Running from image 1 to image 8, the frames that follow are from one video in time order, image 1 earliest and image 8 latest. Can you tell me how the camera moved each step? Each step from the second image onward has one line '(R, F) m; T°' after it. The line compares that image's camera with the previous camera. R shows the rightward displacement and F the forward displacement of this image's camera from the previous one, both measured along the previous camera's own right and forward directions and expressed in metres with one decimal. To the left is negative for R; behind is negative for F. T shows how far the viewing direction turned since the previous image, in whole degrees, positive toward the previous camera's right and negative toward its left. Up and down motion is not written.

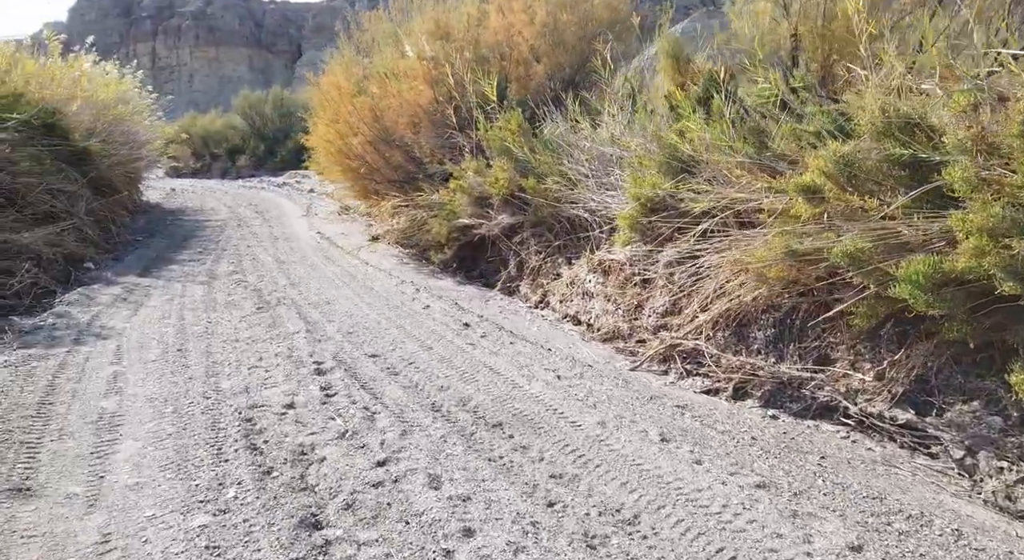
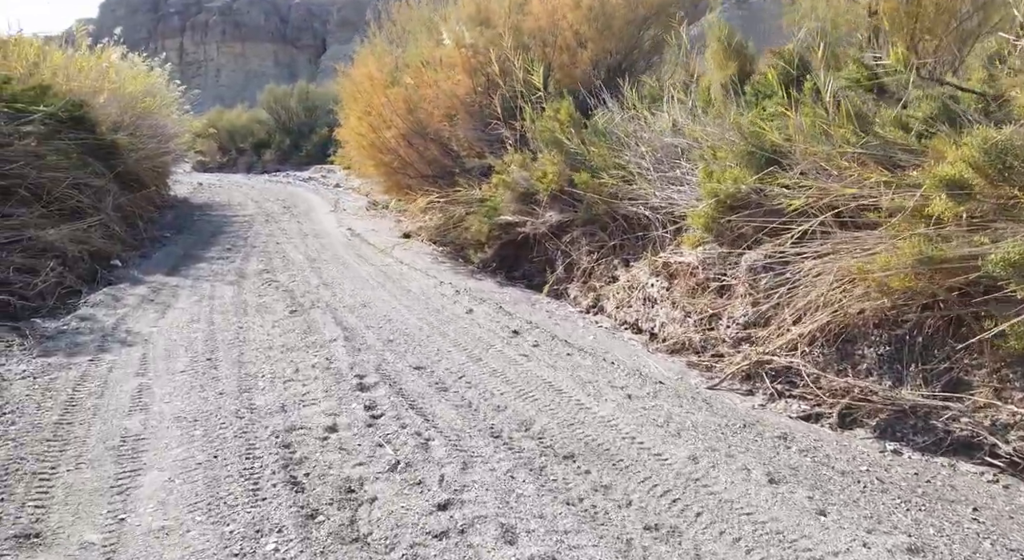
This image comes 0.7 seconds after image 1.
(-0.2, +0.5) m; -2°
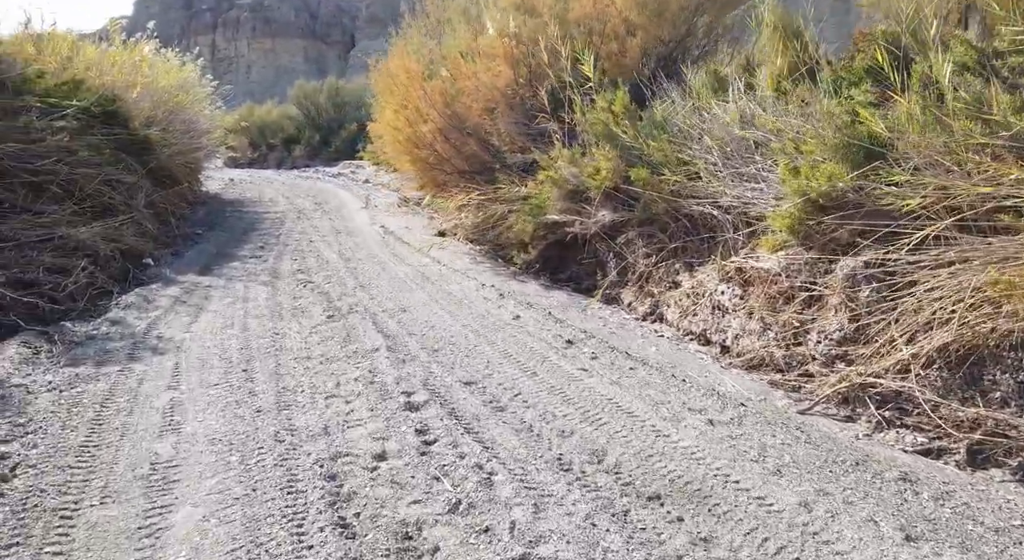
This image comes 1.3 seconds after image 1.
(-0.2, +0.4) m; -2°
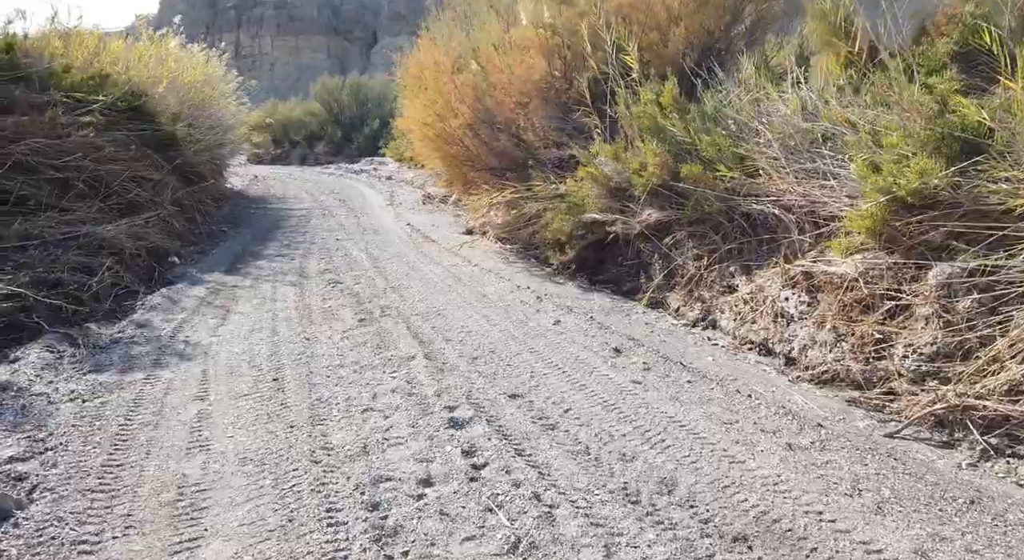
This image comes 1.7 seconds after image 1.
(-0.1, +0.3) m; -1°
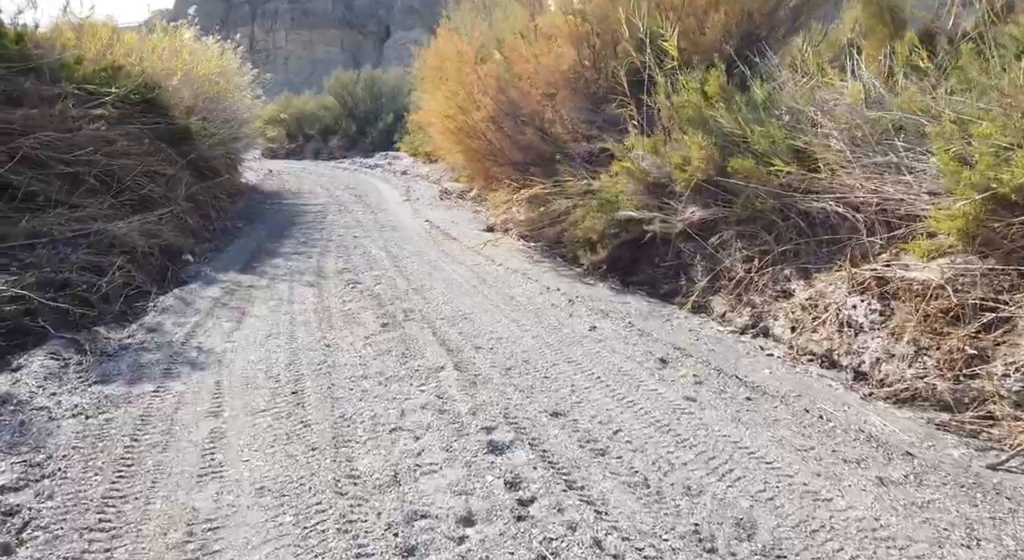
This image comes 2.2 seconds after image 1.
(-0.1, +0.4) m; -1°
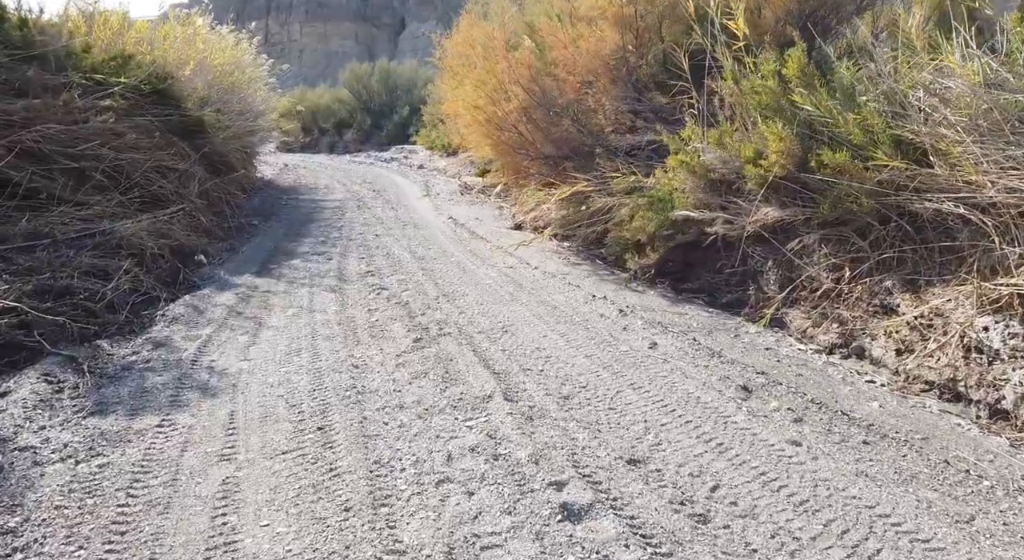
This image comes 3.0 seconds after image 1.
(-0.2, +0.7) m; -1°
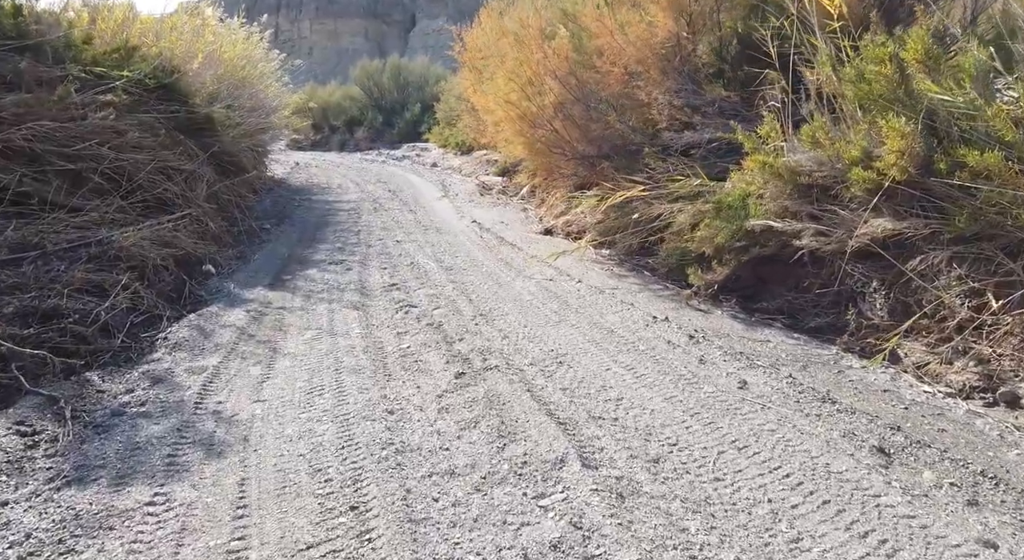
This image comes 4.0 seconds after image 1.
(-0.3, +0.9) m; -1°
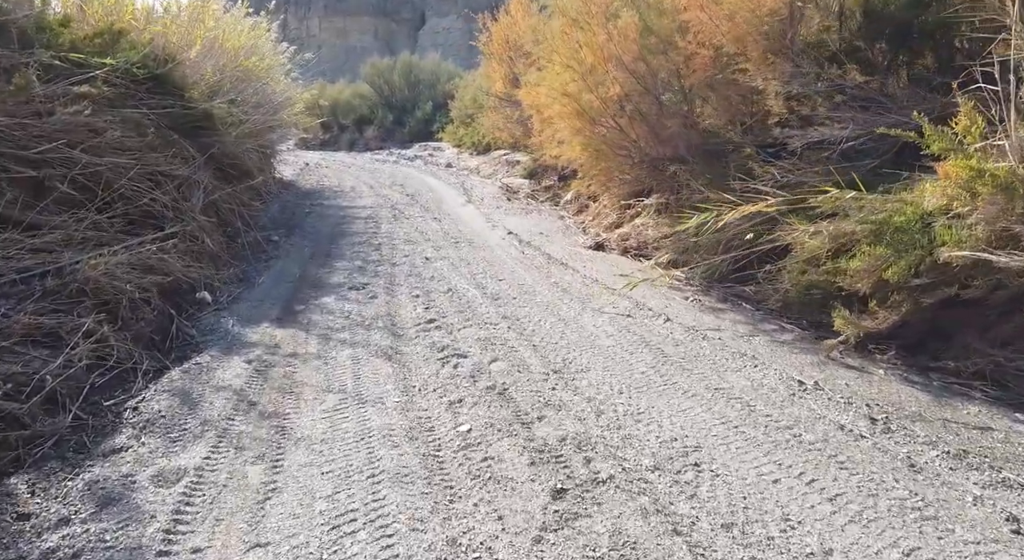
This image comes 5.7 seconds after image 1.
(-0.4, +1.7) m; -1°
